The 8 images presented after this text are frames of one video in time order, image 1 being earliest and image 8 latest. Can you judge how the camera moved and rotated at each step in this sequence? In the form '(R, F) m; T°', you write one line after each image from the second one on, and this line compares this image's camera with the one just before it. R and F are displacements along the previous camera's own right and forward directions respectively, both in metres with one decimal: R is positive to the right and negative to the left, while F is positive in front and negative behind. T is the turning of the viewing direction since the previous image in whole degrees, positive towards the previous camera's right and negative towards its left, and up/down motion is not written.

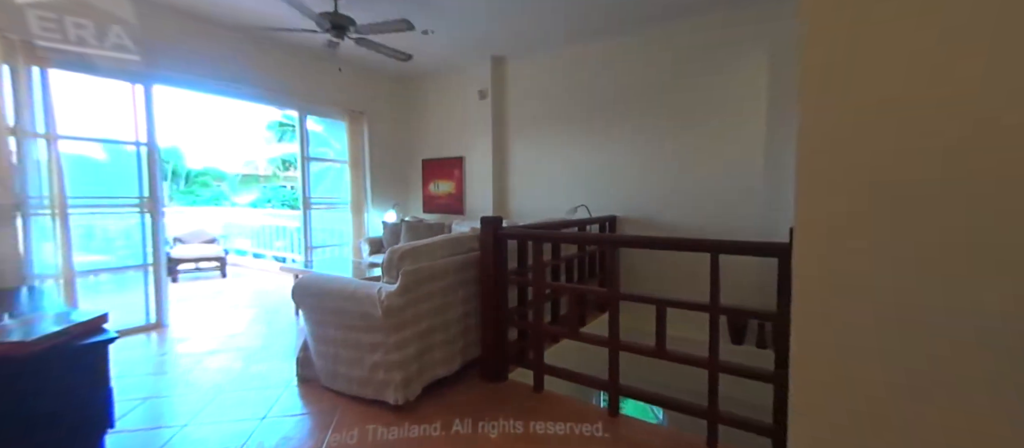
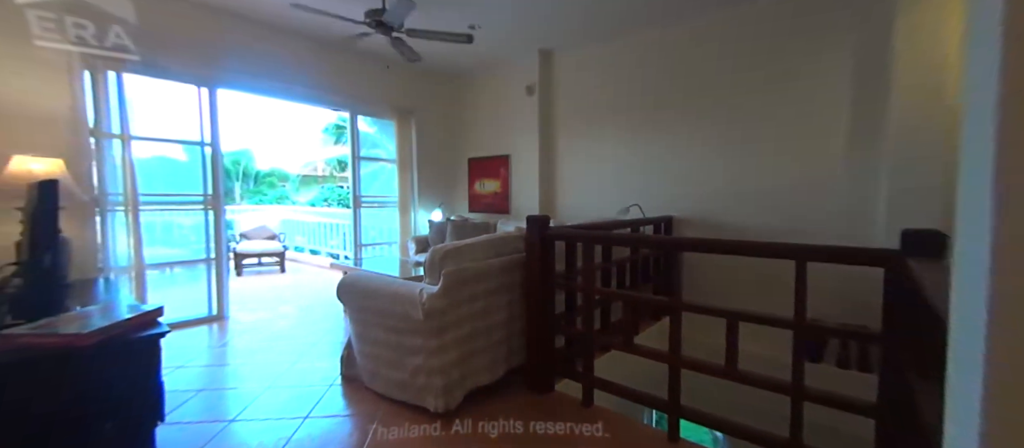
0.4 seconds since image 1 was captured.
(0.0, +0.2) m; -7°
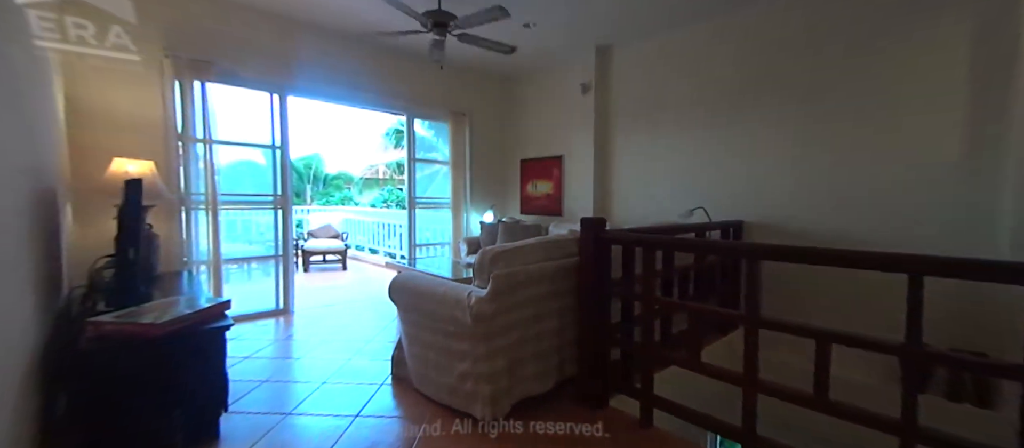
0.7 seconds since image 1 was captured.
(0.0, +0.1) m; -8°
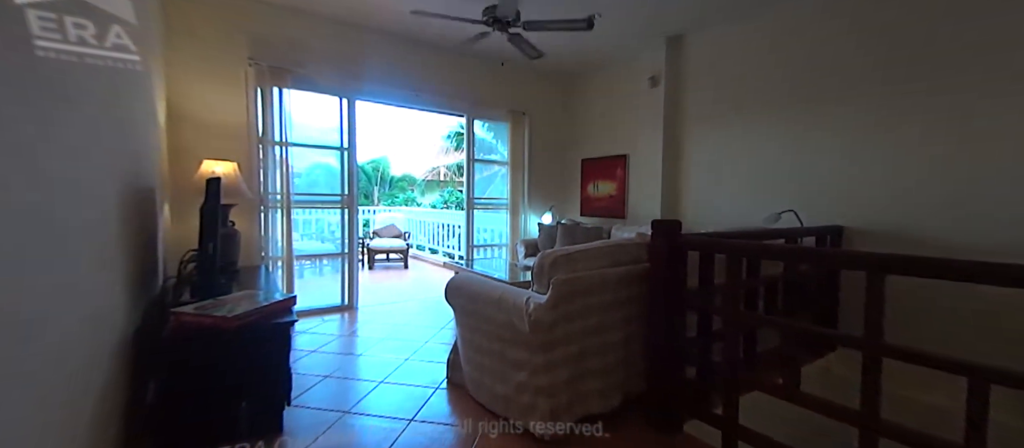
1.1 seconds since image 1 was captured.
(0.0, +0.1) m; -8°
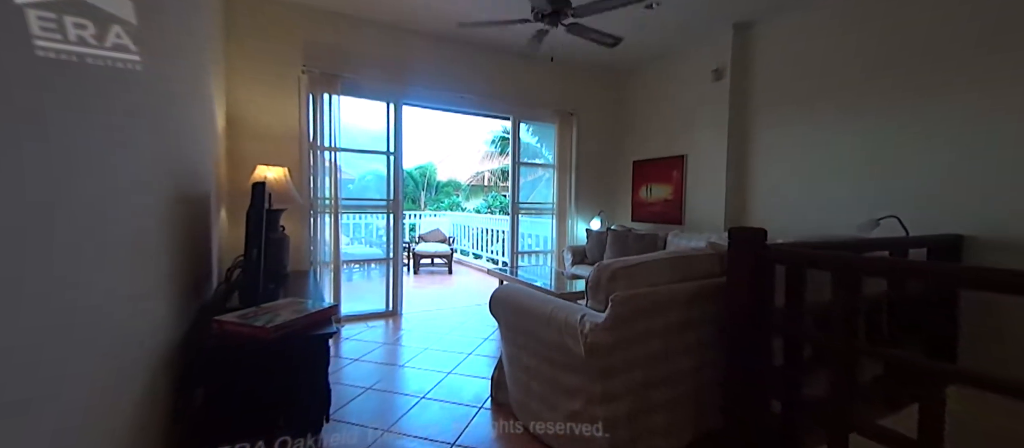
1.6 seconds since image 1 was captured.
(0.0, +0.2) m; -6°
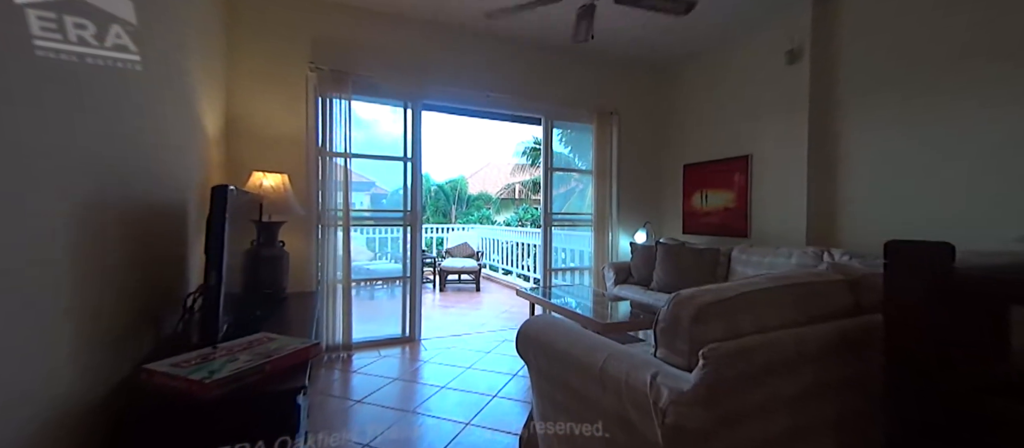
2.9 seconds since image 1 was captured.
(0.0, +0.5) m; -5°
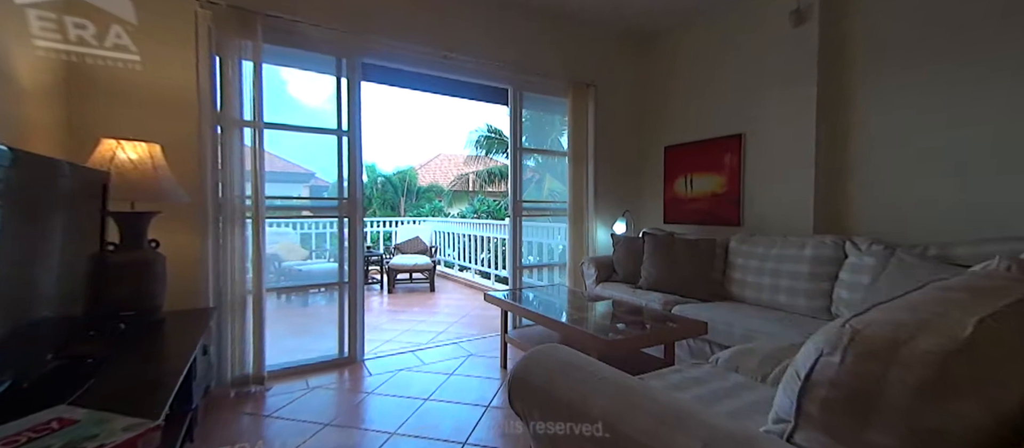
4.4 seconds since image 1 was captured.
(-0.1, +0.6) m; +7°
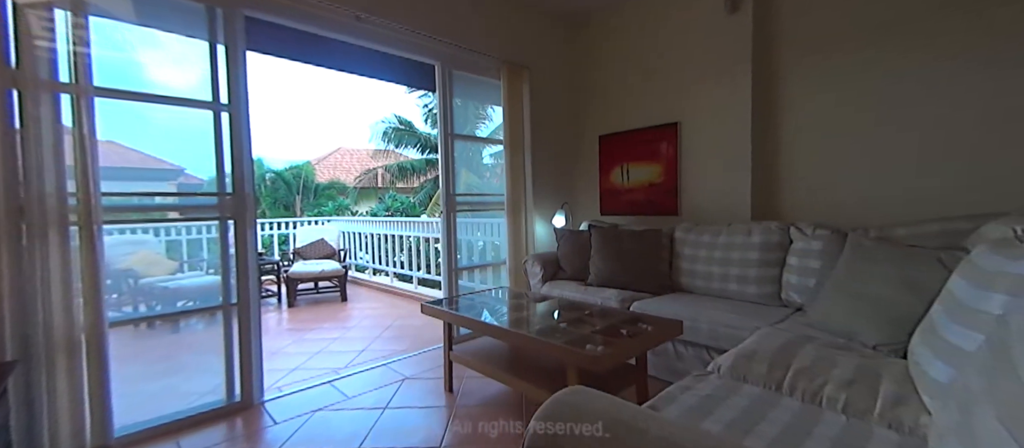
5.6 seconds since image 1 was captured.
(-0.2, +0.4) m; +13°
